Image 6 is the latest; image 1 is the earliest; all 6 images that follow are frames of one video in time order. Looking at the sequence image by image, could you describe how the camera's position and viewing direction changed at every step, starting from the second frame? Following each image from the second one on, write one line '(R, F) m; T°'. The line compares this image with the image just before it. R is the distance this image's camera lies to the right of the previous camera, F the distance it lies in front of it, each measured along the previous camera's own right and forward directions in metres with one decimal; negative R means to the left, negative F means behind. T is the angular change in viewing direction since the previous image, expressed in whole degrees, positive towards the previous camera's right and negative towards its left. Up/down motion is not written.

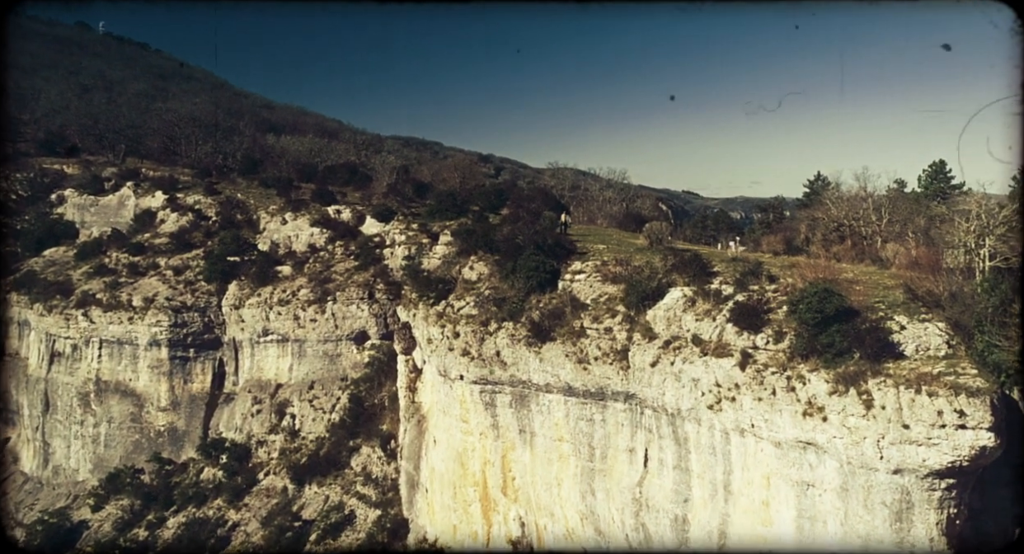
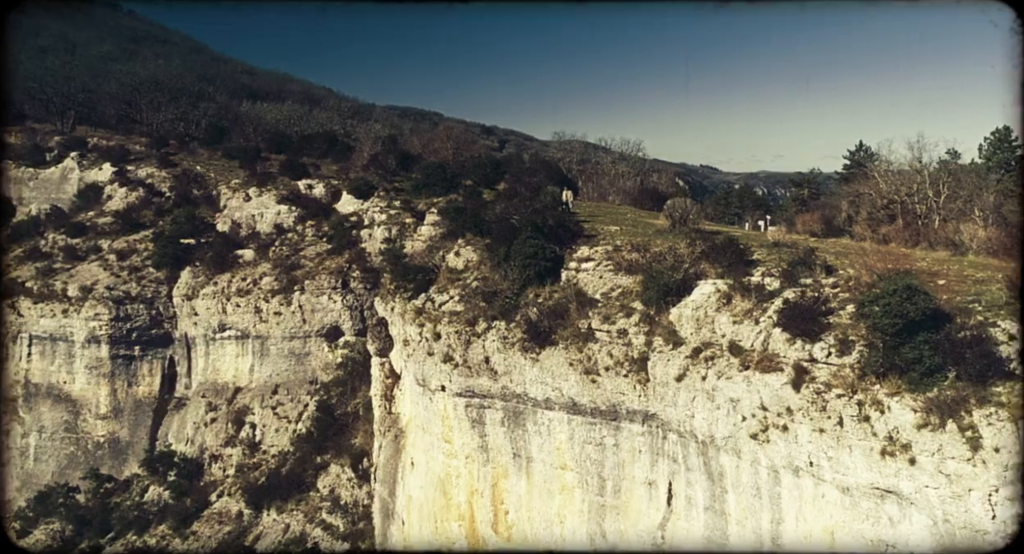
(+0.6, +6.4) m; -1°
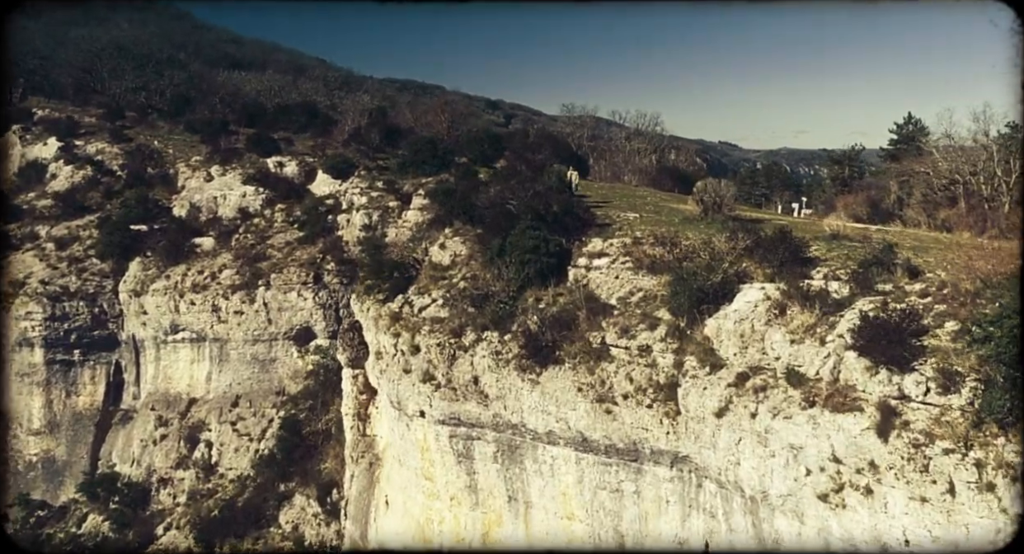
(+0.4, +5.5) m; -1°
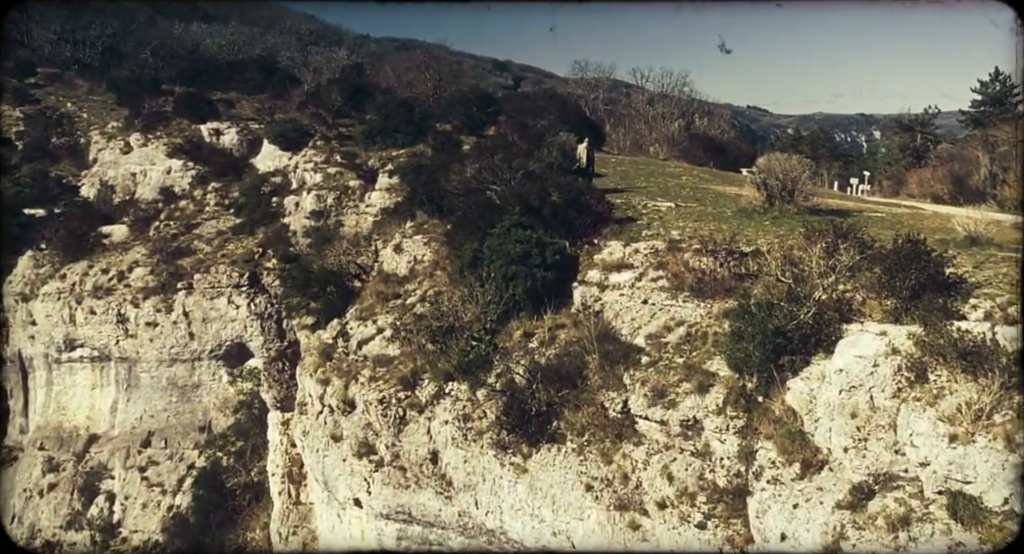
(+0.6, +7.6) m; -1°
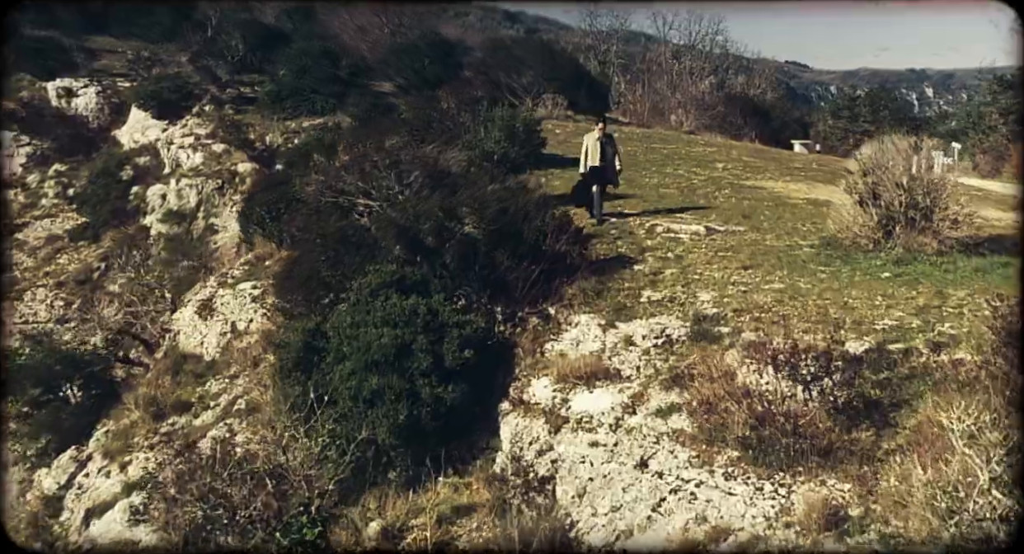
(+1.5, +8.4) m; -2°
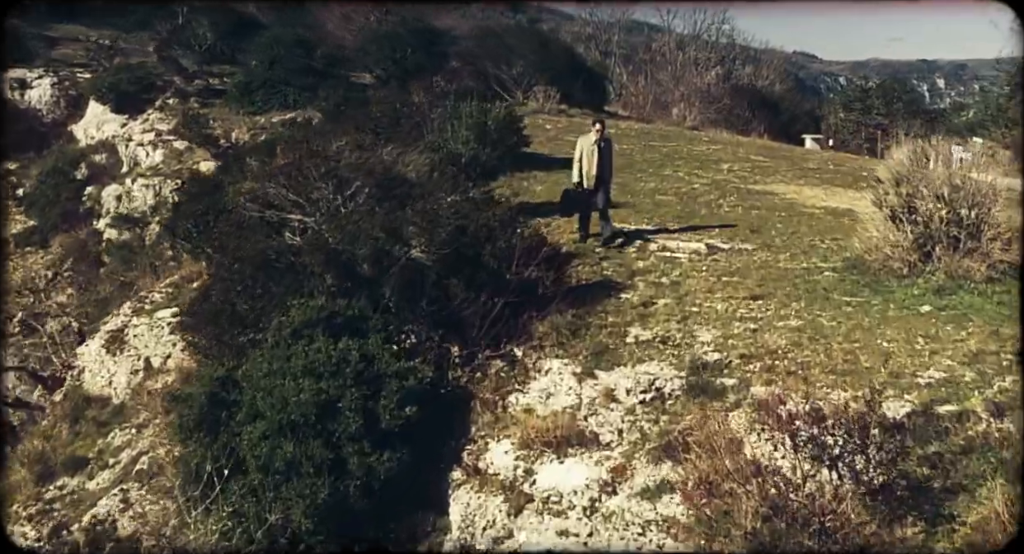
(+0.4, +1.6) m; 0°
